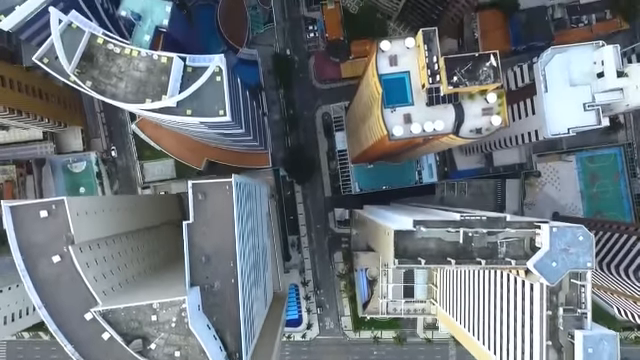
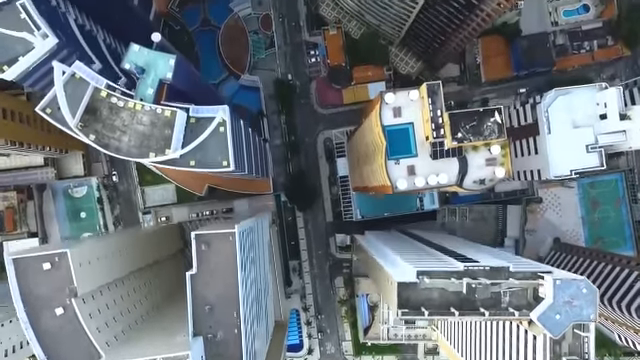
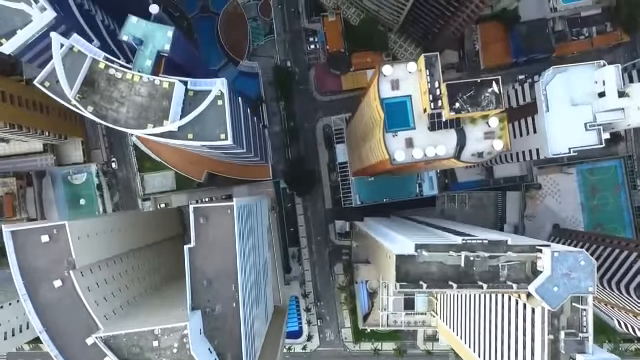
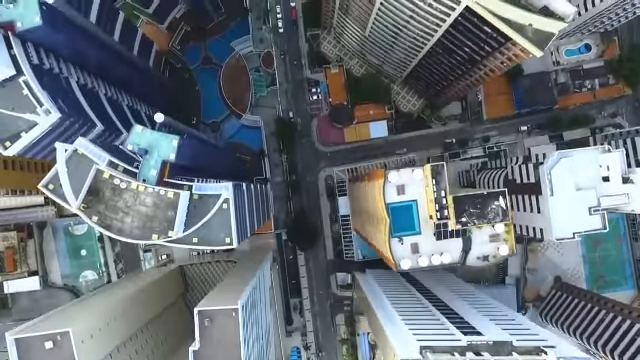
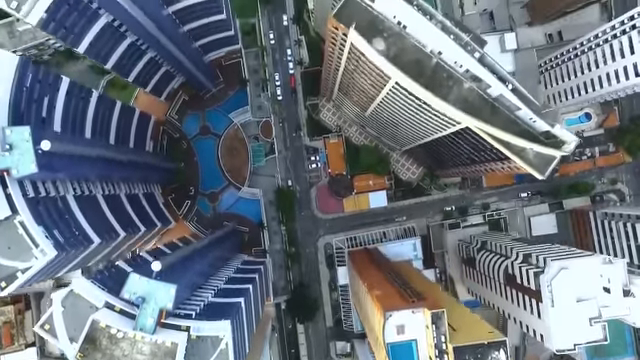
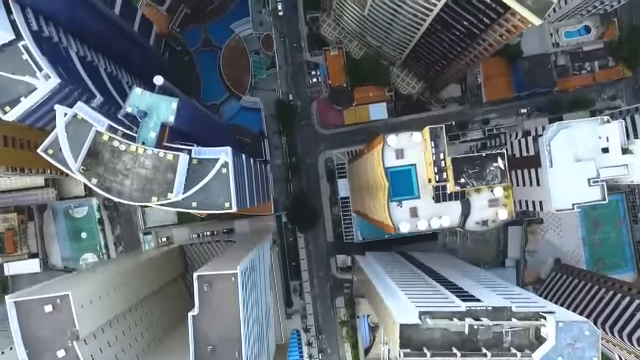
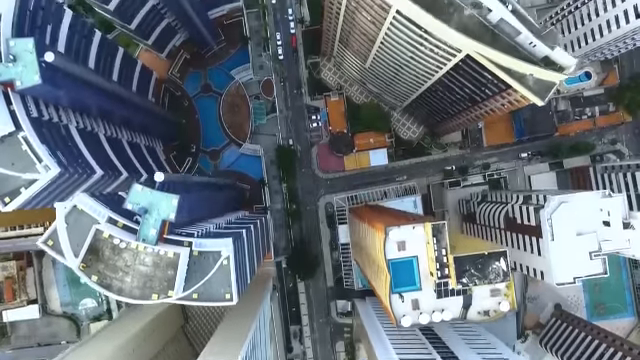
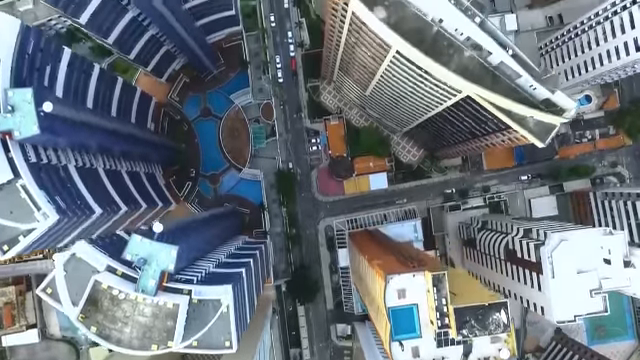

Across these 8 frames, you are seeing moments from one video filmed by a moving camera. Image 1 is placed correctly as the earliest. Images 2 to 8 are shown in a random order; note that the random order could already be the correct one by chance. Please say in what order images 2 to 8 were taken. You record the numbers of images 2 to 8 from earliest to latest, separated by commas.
3, 2, 6, 4, 7, 8, 5
